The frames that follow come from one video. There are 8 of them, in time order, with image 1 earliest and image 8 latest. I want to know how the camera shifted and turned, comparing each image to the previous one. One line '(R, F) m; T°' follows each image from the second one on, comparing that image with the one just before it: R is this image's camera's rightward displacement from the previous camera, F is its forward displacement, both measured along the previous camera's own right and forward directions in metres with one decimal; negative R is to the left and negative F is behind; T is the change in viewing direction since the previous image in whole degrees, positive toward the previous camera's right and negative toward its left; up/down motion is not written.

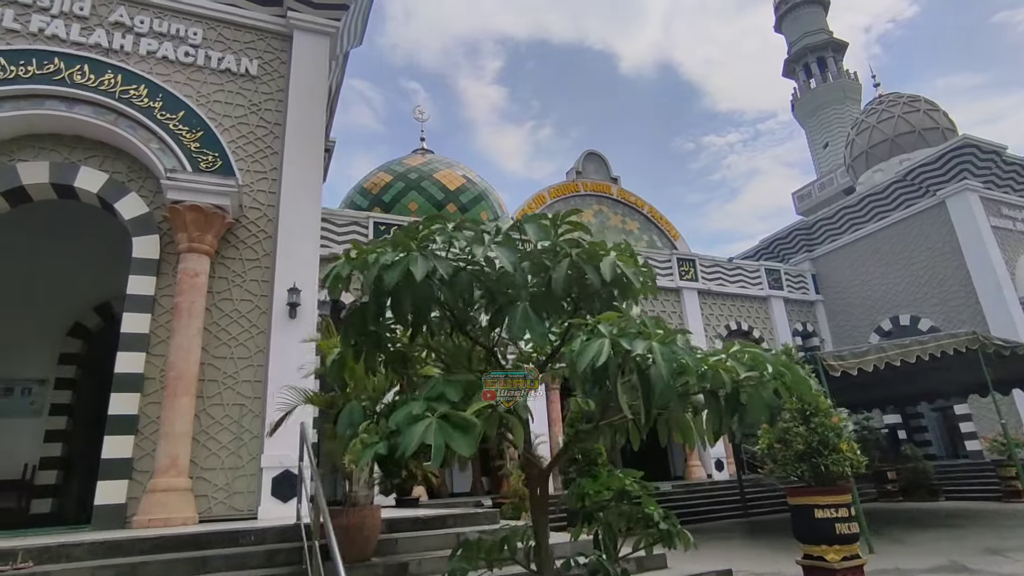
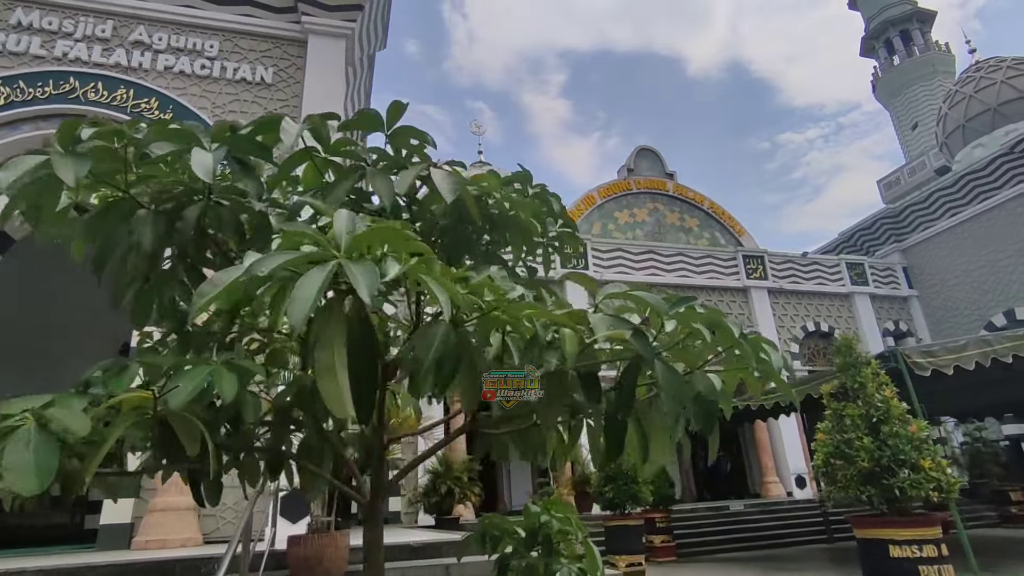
(+0.6, +0.7) m; -7°
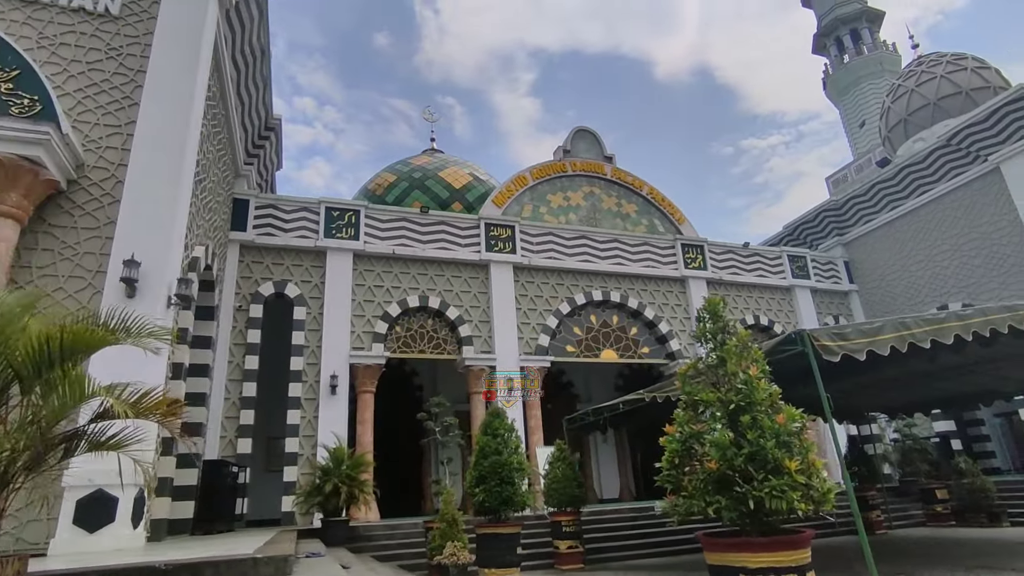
(+0.9, +0.8) m; +3°
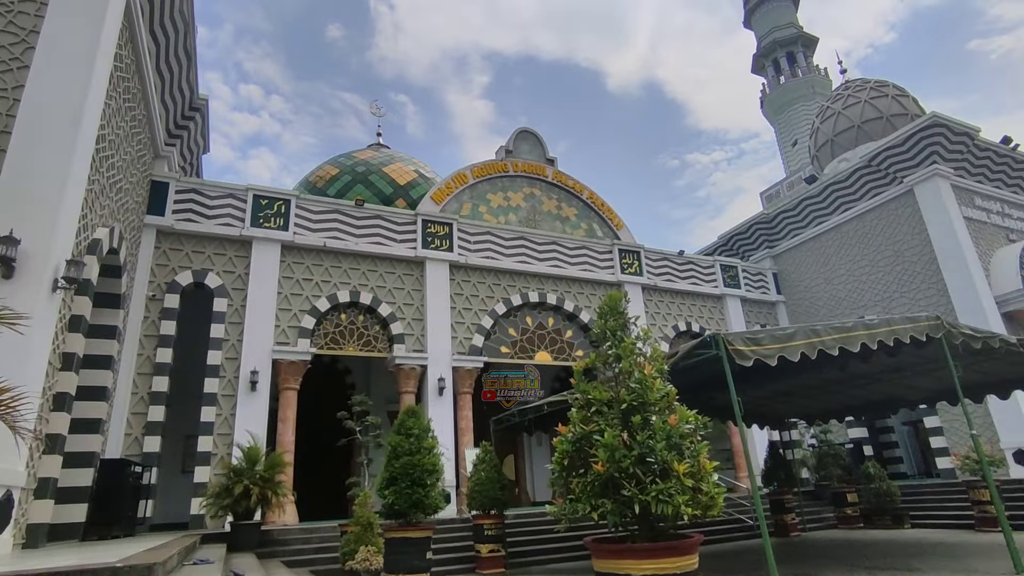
(+0.2, +0.1) m; +5°
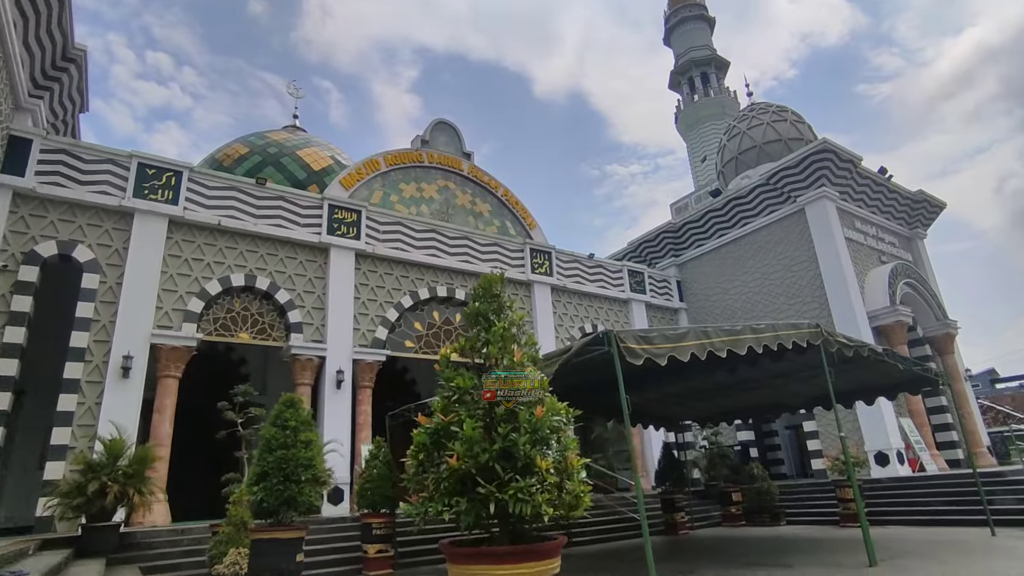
(+0.2, +0.2) m; +8°
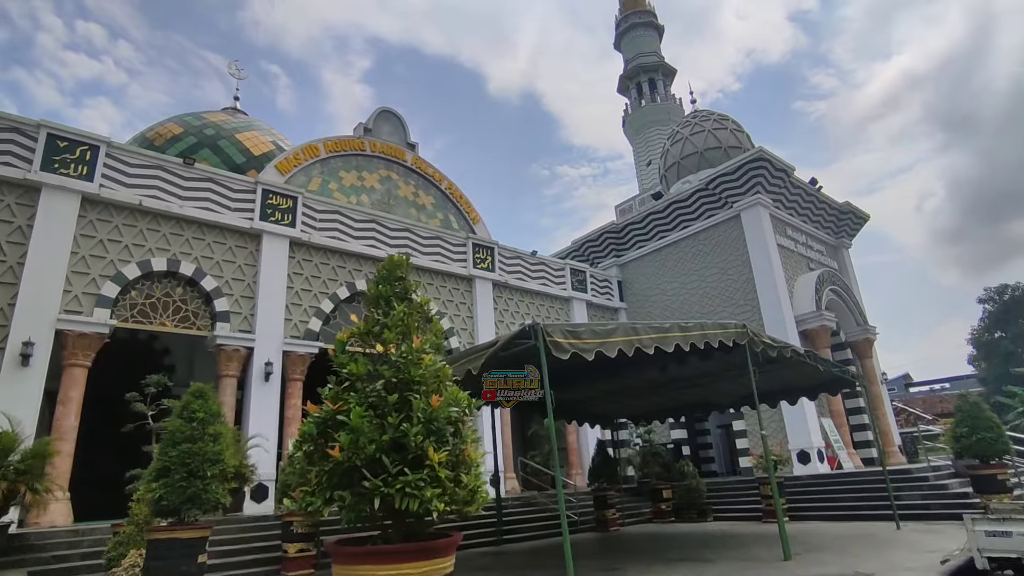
(+0.1, +0.1) m; +5°
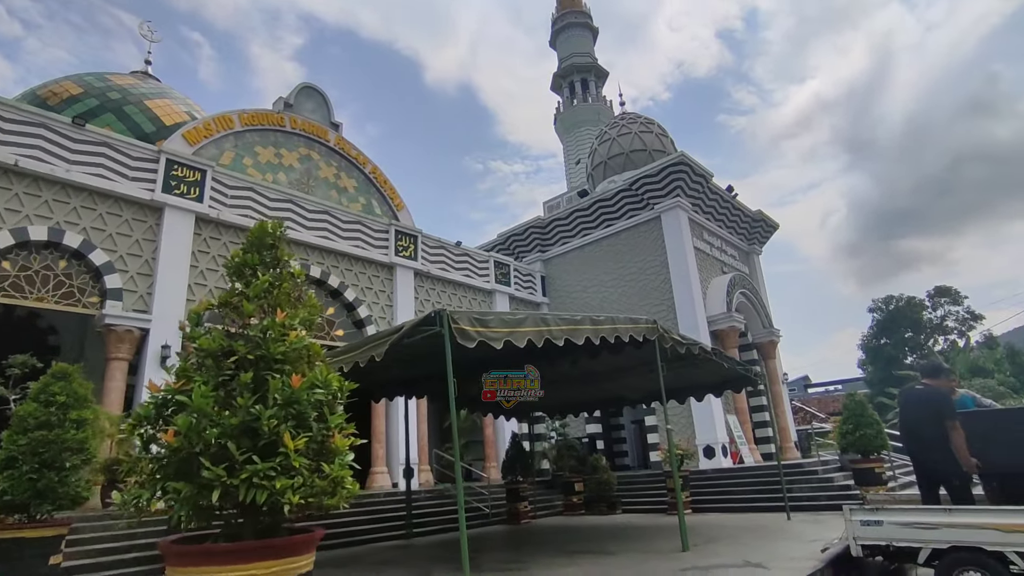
(+0.1, +0.1) m; +7°
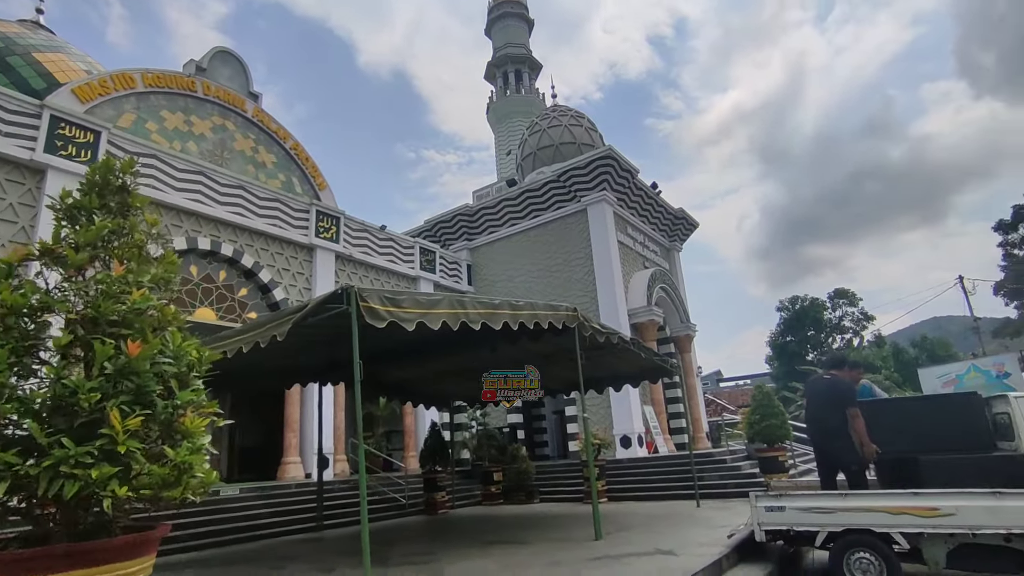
(+0.1, +0.2) m; +7°
